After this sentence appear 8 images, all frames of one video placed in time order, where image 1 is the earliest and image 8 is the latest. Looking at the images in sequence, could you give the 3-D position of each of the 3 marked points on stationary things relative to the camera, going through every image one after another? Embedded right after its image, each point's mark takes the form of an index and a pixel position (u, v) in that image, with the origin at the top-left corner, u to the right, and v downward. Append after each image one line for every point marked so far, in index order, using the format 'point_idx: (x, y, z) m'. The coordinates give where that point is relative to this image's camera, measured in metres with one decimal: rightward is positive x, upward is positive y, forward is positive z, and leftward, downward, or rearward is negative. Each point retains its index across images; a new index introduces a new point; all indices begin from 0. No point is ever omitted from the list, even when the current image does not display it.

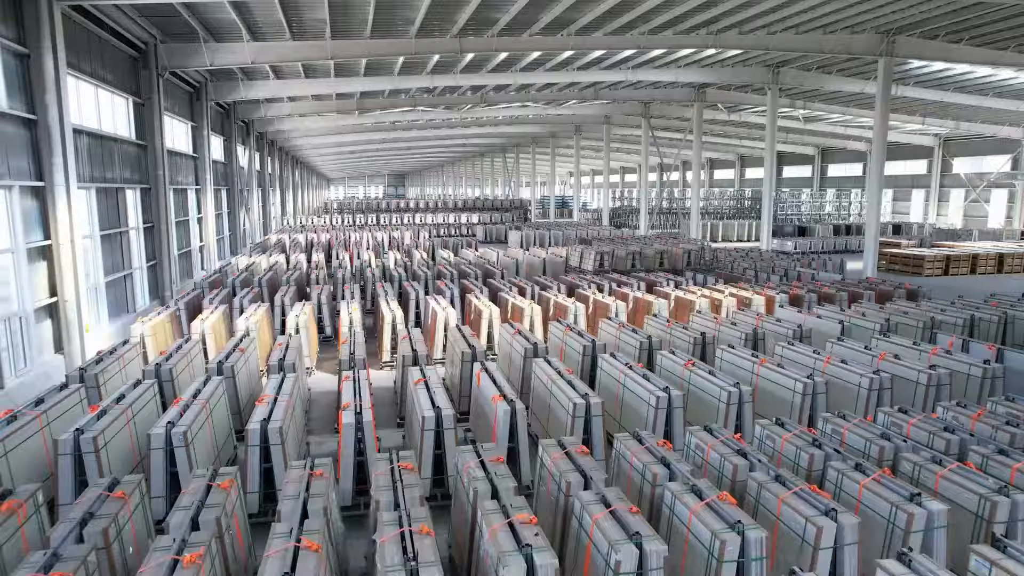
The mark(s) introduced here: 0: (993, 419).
0: (+4.7, -1.3, +6.5) m
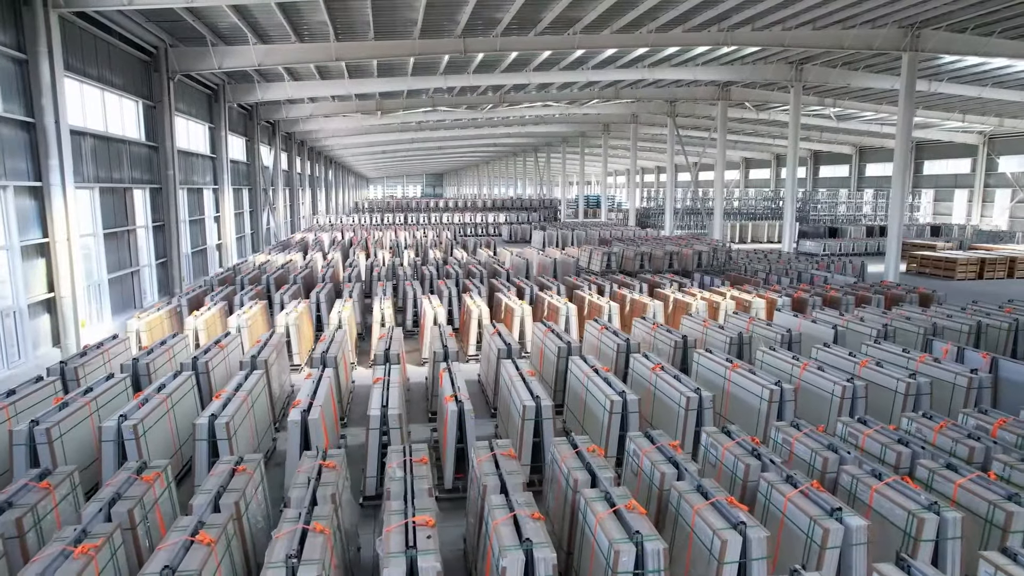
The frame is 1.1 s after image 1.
0: (+4.2, -1.4, +6.2) m
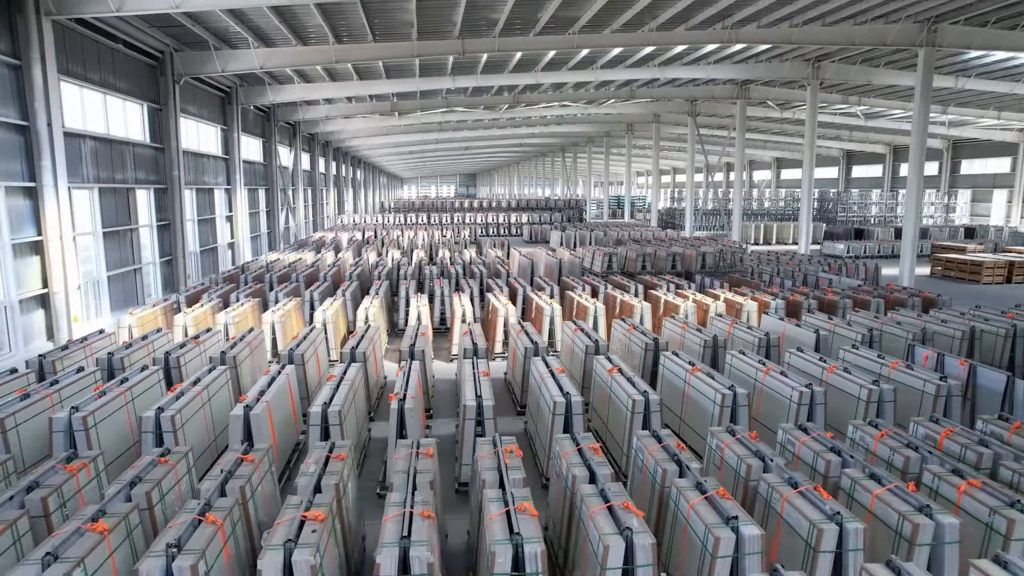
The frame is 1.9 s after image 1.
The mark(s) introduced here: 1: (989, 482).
0: (+3.5, -1.4, +6.0) m
1: (+3.6, -1.5, +5.1) m
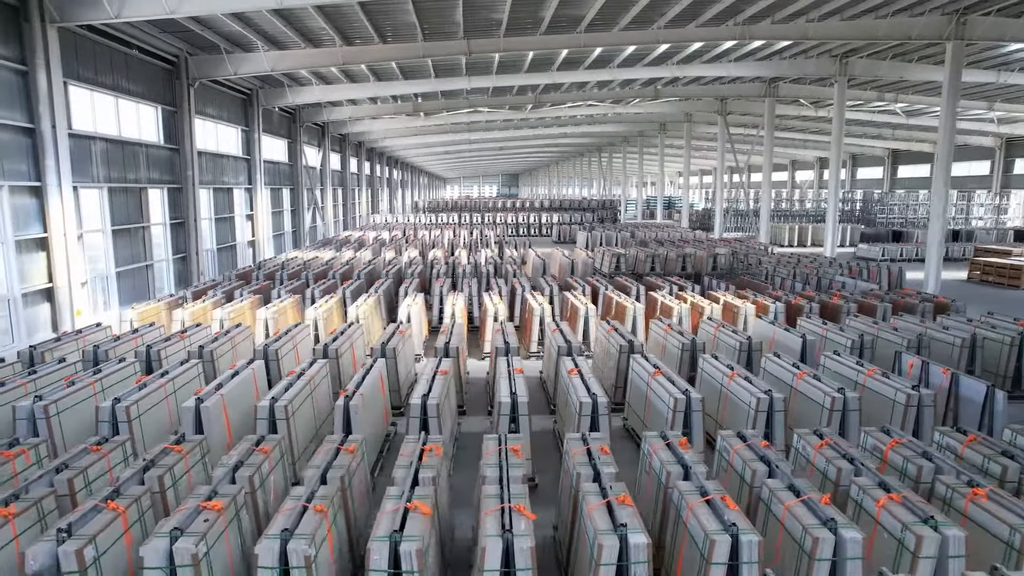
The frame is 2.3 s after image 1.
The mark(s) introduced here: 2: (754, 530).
0: (+2.9, -1.4, +5.8) m
1: (+2.9, -1.6, +4.8) m
2: (+1.6, -1.7, +4.4) m
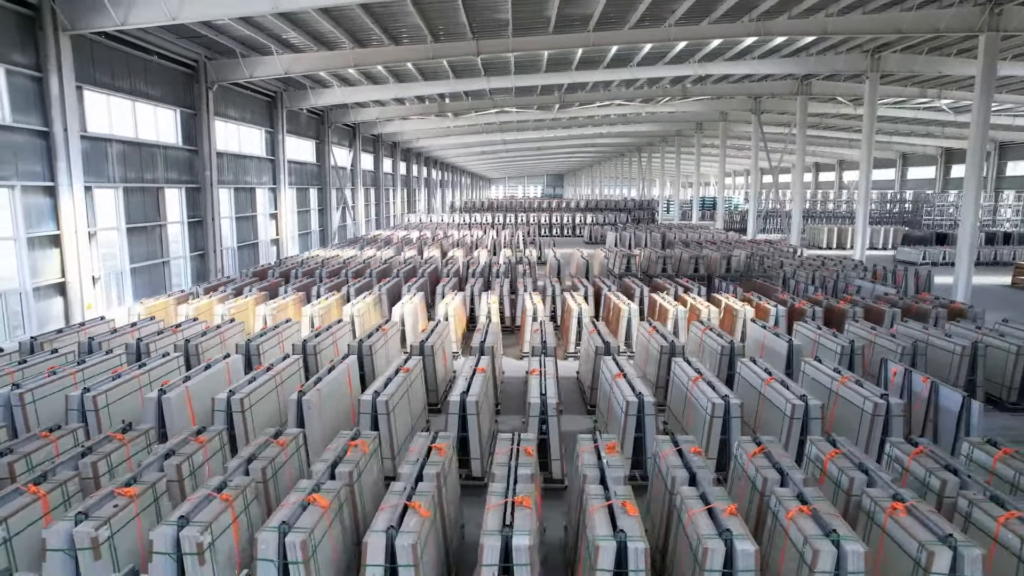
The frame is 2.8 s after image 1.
0: (+2.2, -1.5, +5.6) m
1: (+2.2, -1.6, +4.7) m
2: (+0.8, -1.7, +4.3) m
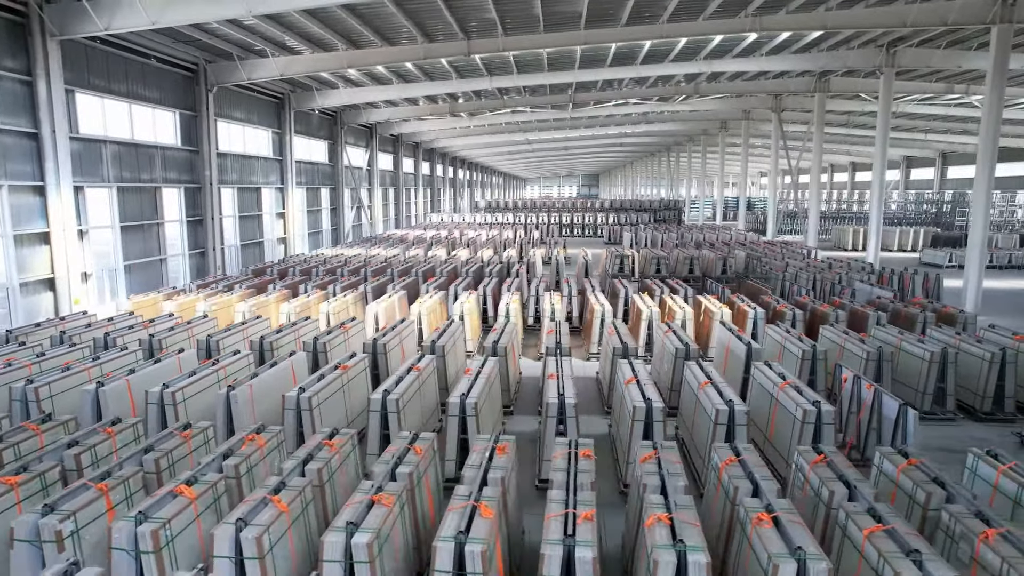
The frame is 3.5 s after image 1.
0: (+1.3, -1.5, +5.5) m
1: (+1.2, -1.6, +4.5) m
2: (-0.2, -1.7, +4.3) m
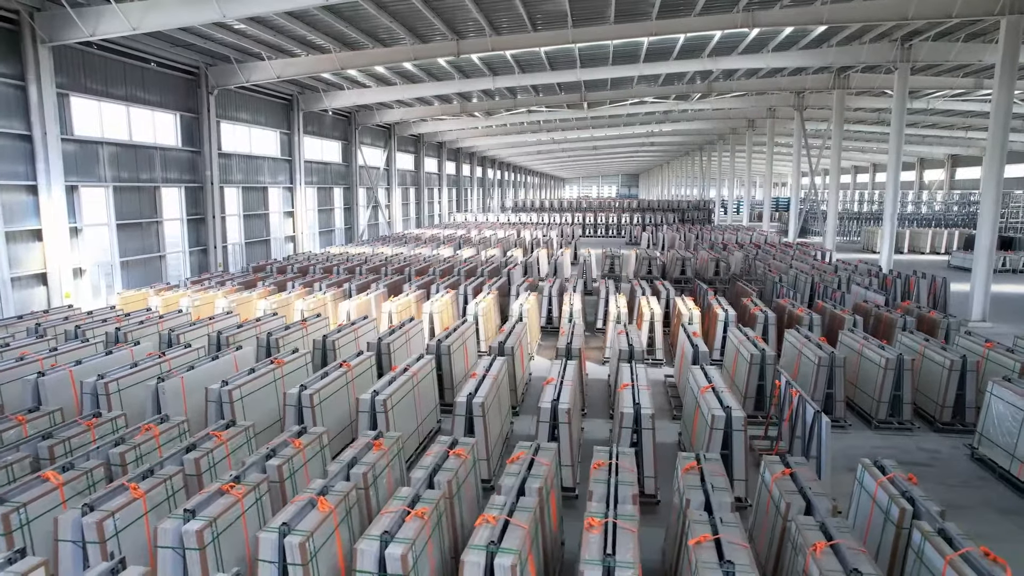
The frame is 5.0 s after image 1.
0: (+0.2, -1.5, +5.5) m
1: (+0.1, -1.6, +4.5) m
2: (-1.3, -1.6, +4.3) m
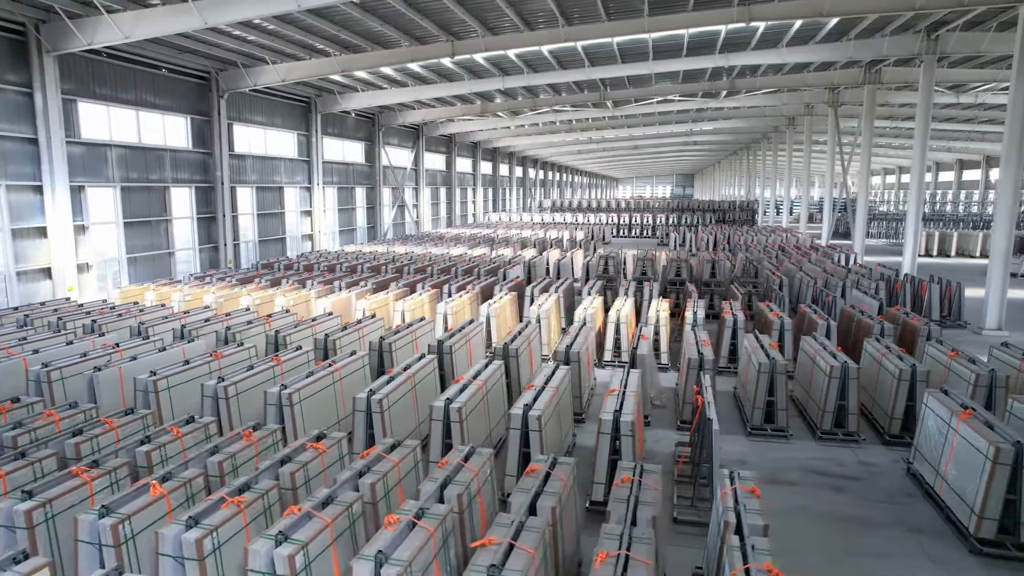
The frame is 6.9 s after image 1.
0: (-1.0, -1.5, +5.5) m
1: (-1.2, -1.6, +4.6) m
2: (-2.6, -1.6, +4.5) m
